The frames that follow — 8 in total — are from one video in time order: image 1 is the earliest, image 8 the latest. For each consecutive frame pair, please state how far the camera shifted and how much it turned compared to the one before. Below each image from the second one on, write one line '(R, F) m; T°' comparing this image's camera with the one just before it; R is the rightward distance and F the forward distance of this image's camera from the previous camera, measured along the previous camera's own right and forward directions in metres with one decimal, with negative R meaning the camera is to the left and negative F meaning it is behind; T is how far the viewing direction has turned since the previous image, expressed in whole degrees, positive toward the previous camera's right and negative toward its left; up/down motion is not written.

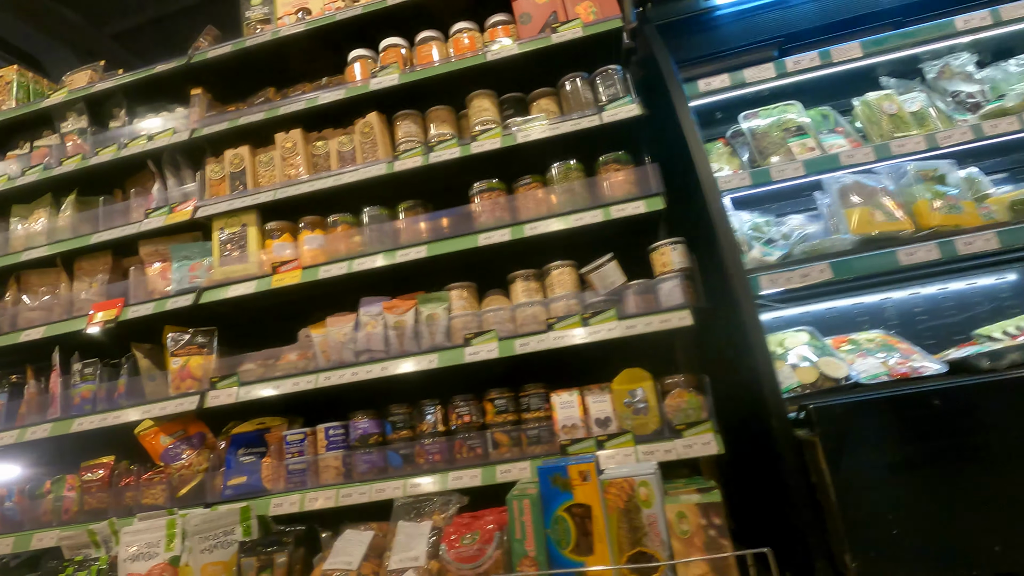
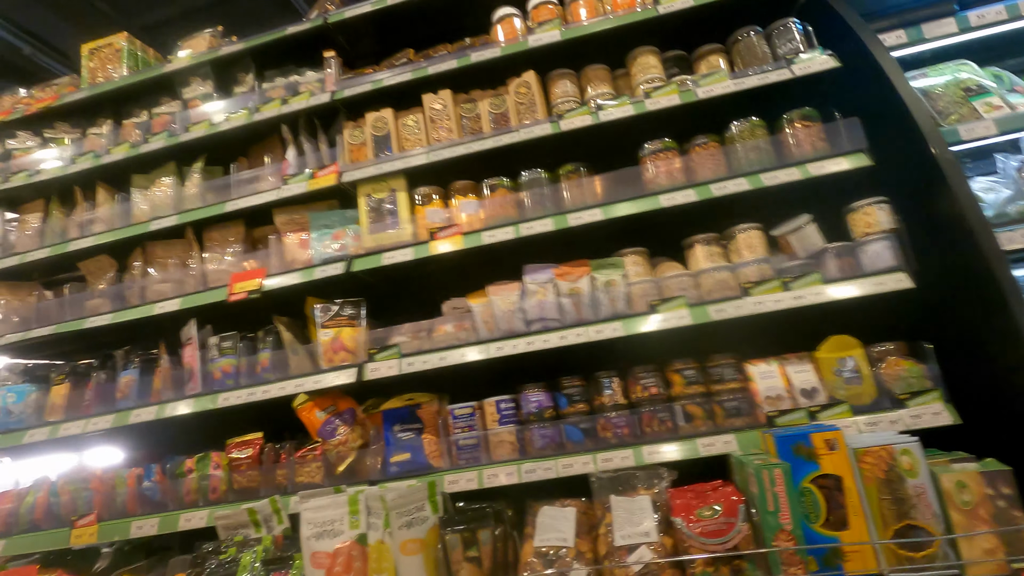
(-0.5, +0.1) m; 0°
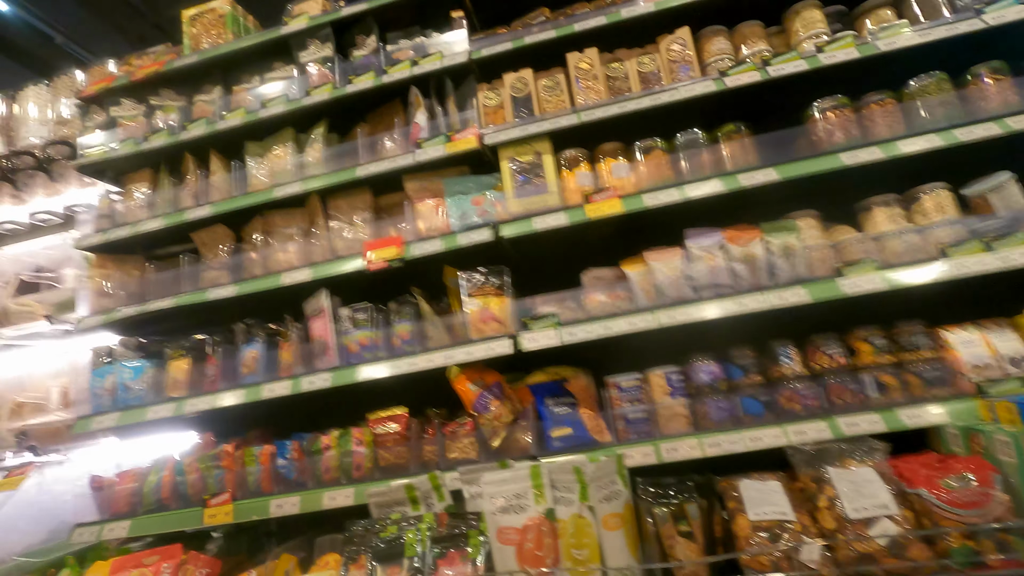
(-0.5, +0.1) m; 0°
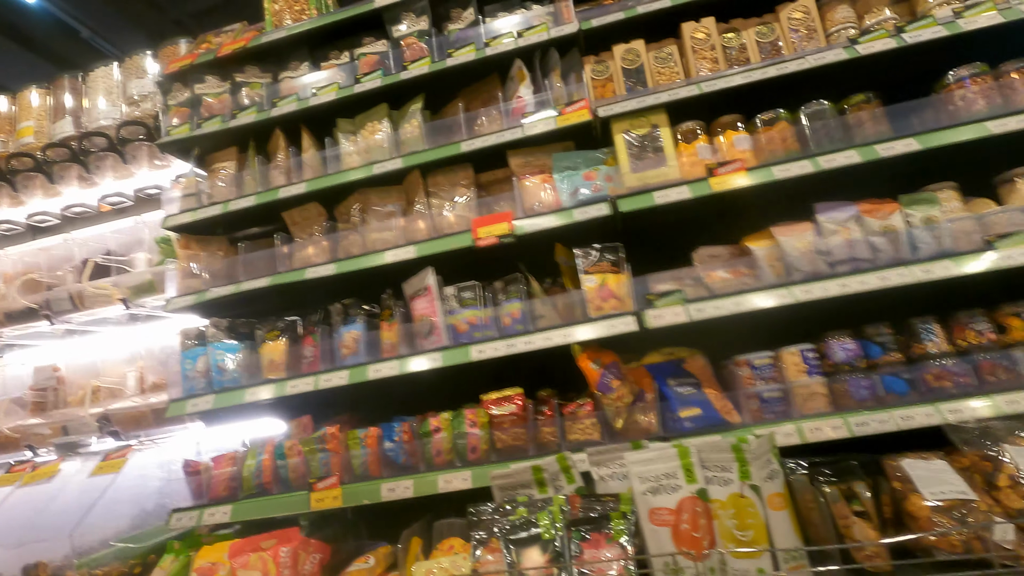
(-0.3, +0.1) m; 0°
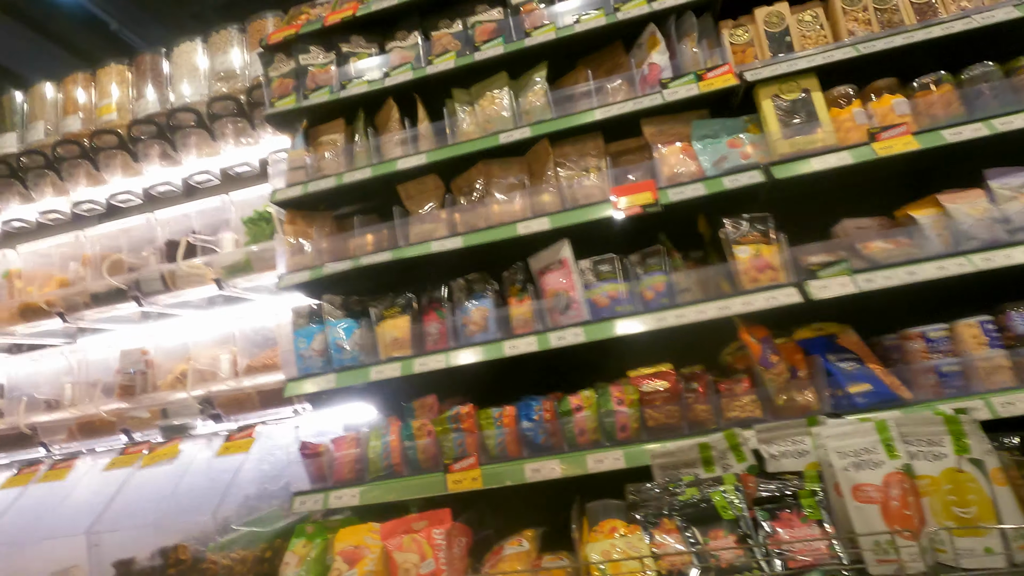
(-0.4, +0.1) m; 0°
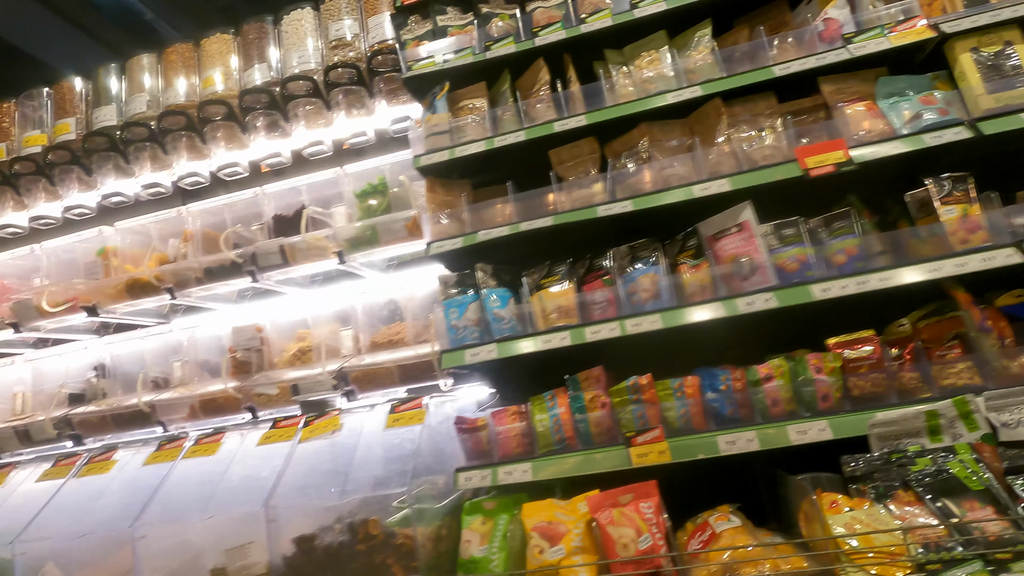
(-0.5, +0.1) m; 0°
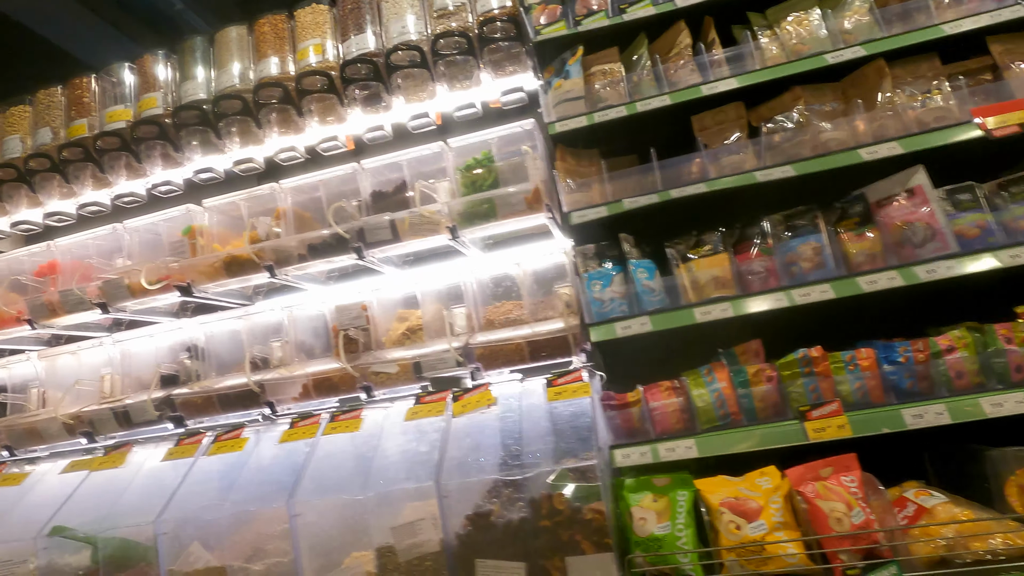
(-0.4, +0.1) m; 0°
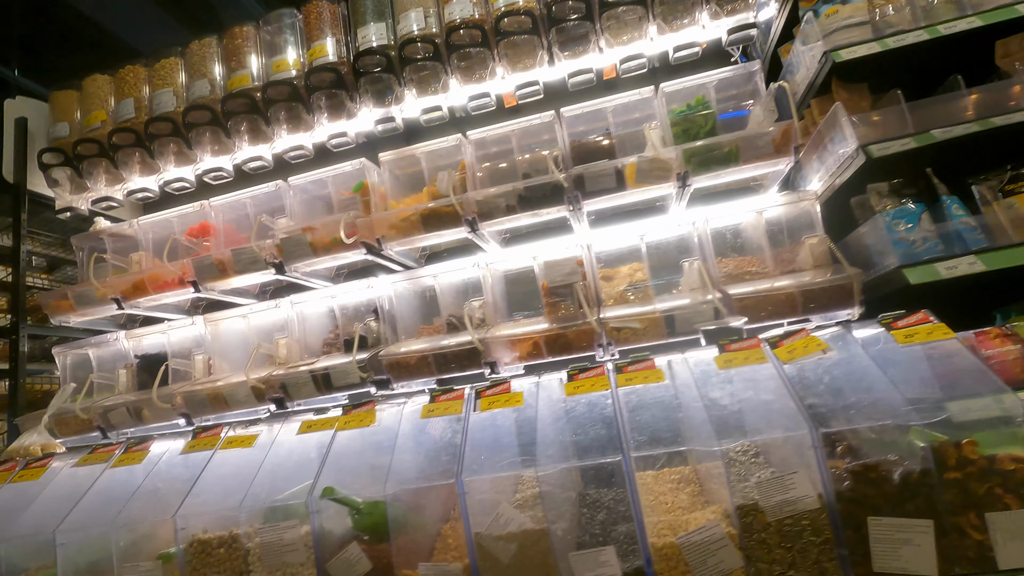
(-0.8, +0.1) m; 0°
